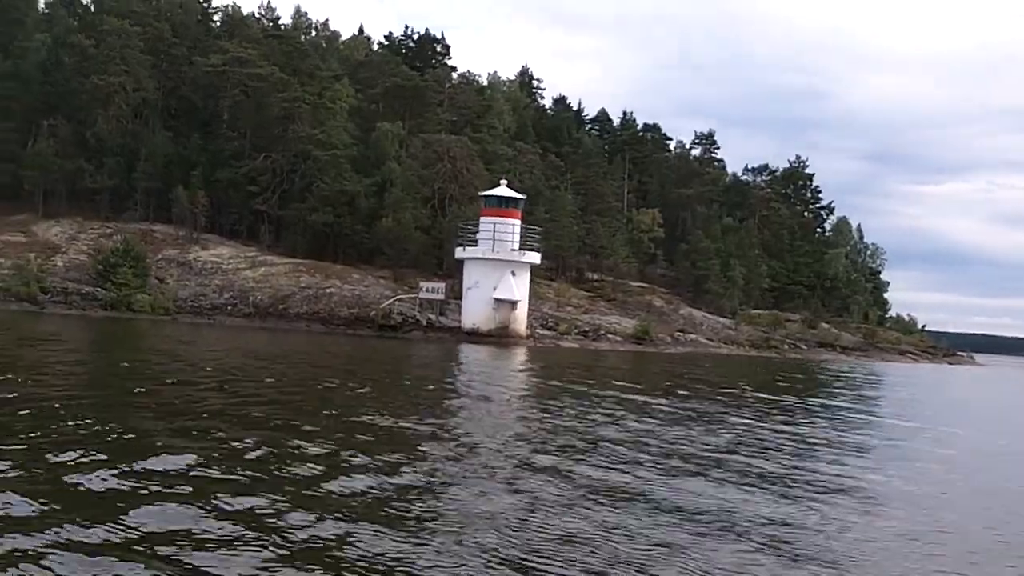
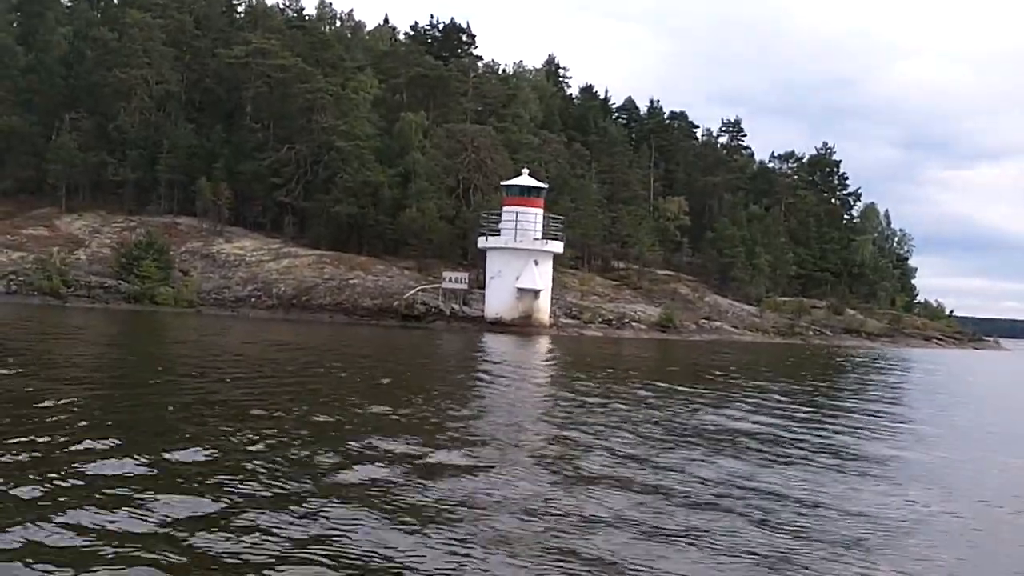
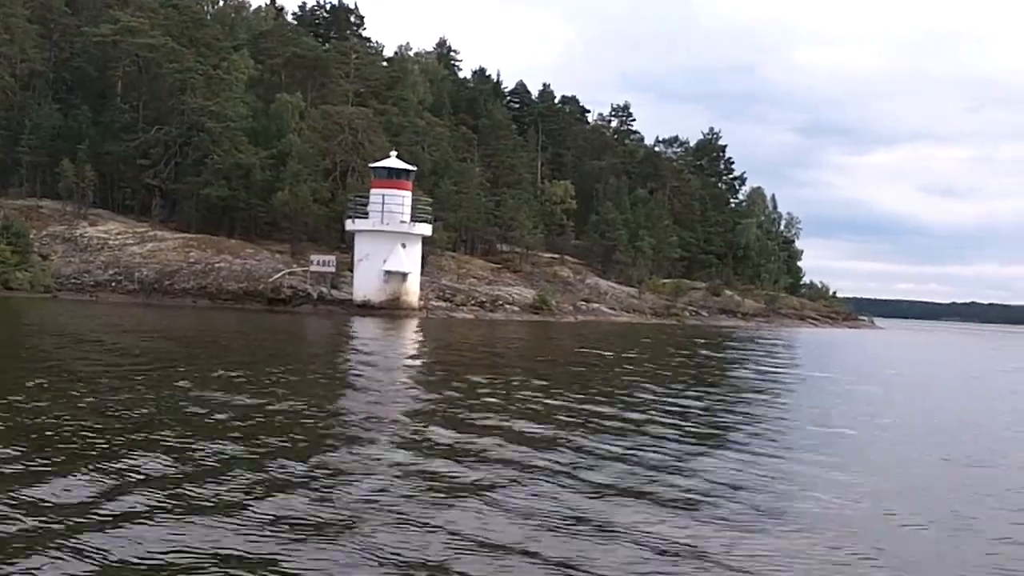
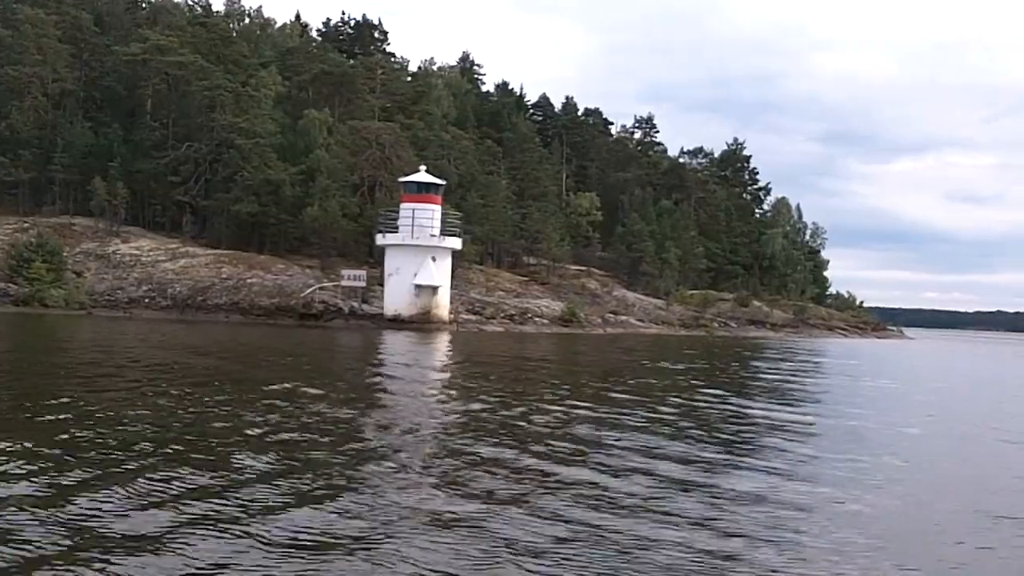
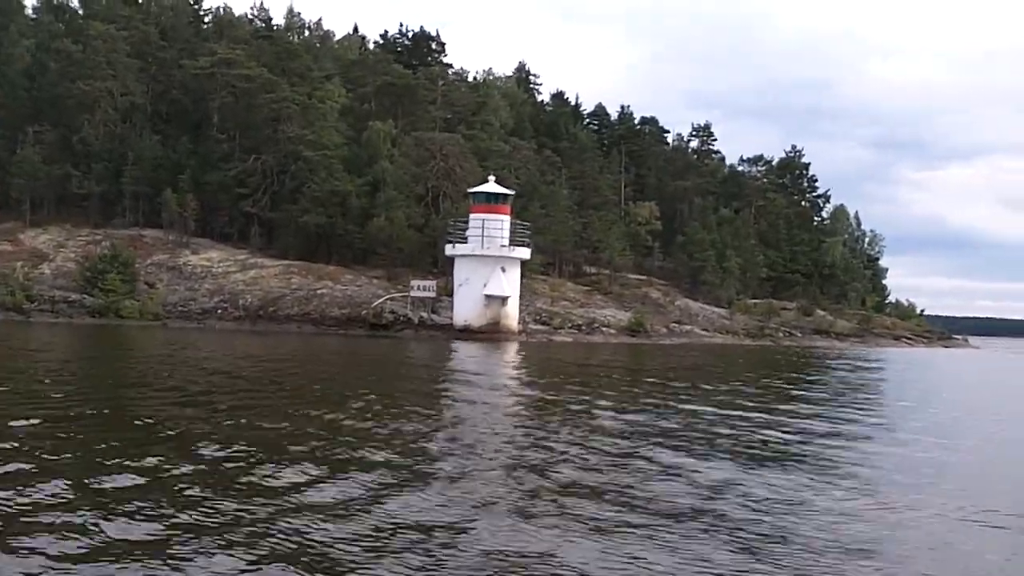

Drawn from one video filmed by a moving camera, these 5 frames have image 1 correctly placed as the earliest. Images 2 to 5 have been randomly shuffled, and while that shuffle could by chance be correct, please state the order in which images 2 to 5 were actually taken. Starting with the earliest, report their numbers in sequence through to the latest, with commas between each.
2, 5, 4, 3
